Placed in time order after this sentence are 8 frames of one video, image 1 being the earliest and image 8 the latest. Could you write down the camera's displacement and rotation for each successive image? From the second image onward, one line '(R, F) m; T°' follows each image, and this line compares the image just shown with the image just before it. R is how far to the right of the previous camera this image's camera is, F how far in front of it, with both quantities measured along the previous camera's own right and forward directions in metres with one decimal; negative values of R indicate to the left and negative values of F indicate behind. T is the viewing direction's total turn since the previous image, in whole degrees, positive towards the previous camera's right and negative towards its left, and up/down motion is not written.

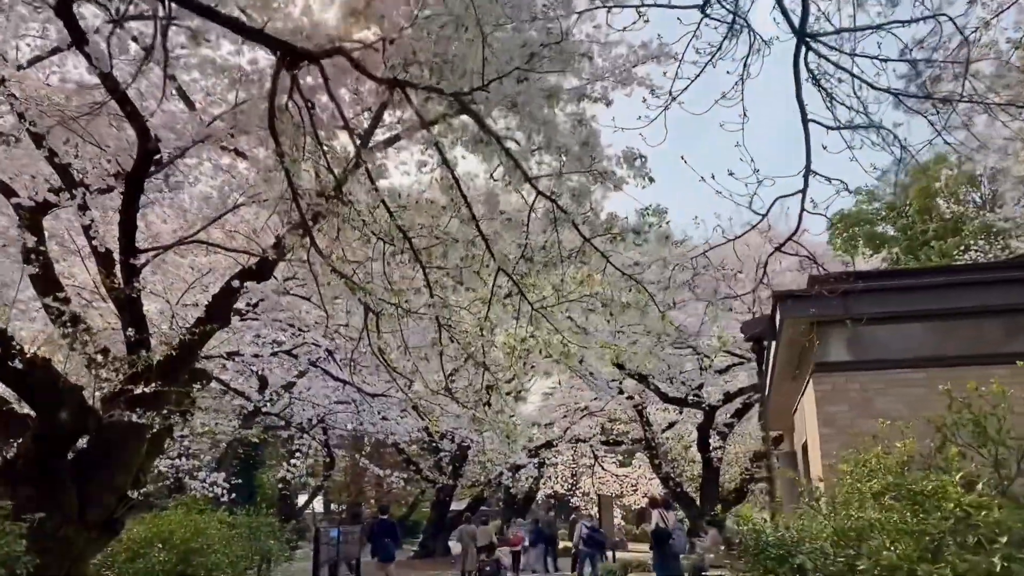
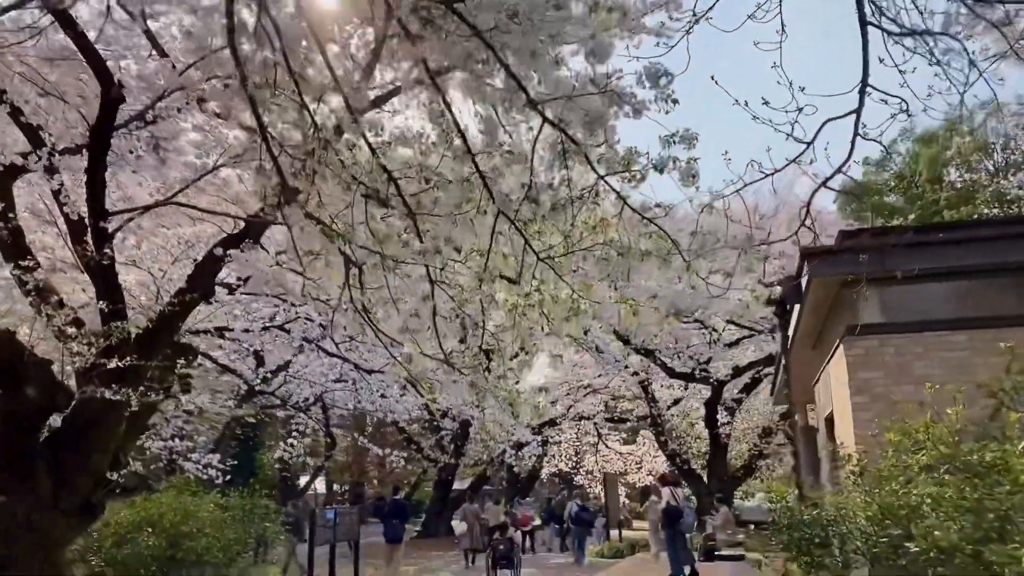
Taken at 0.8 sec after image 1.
(0.0, +0.5) m; 0°
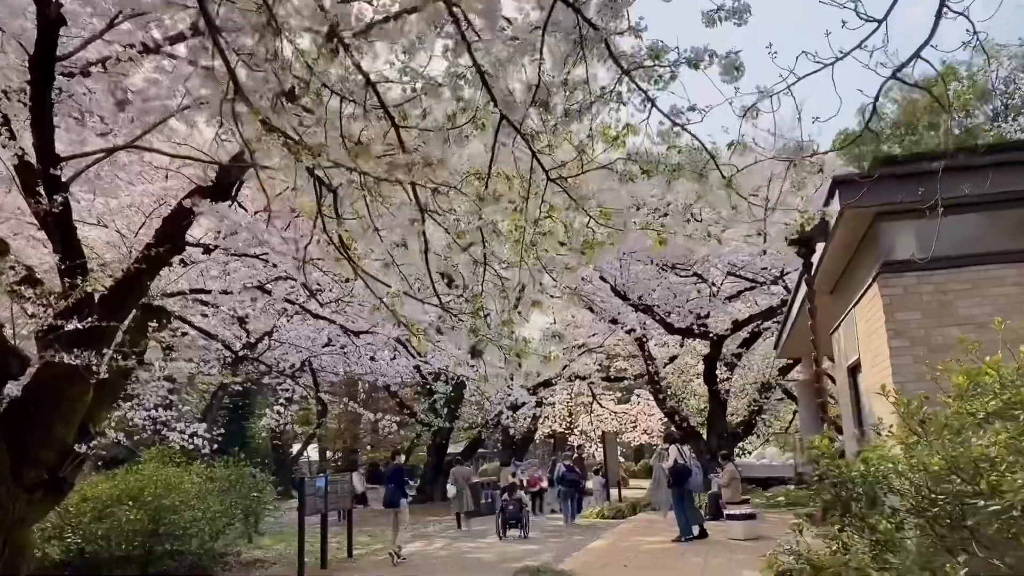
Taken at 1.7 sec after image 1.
(-0.1, +0.5) m; +1°
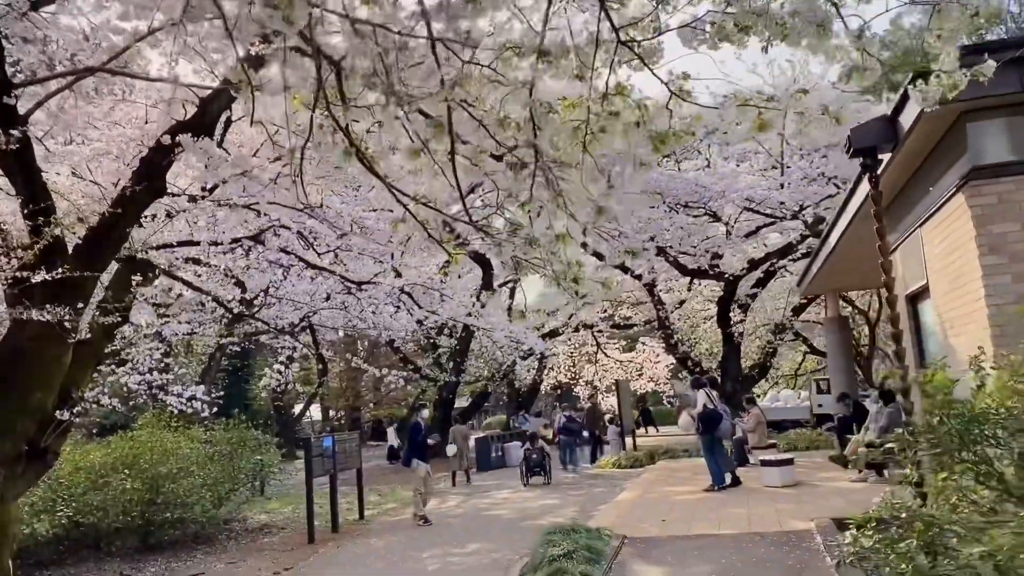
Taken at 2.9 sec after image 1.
(-0.2, +0.6) m; 0°
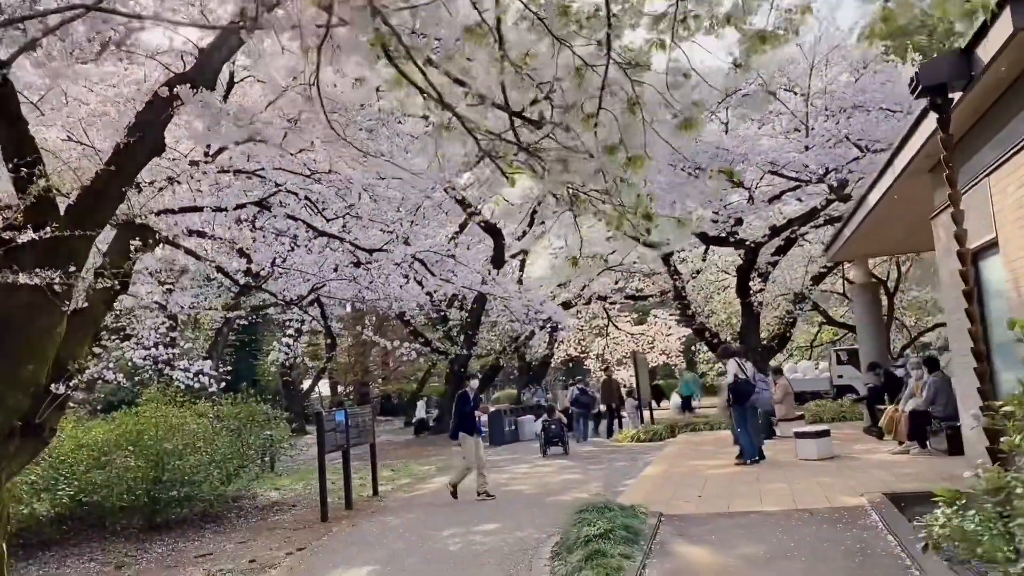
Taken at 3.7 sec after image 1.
(-0.1, +0.4) m; 0°
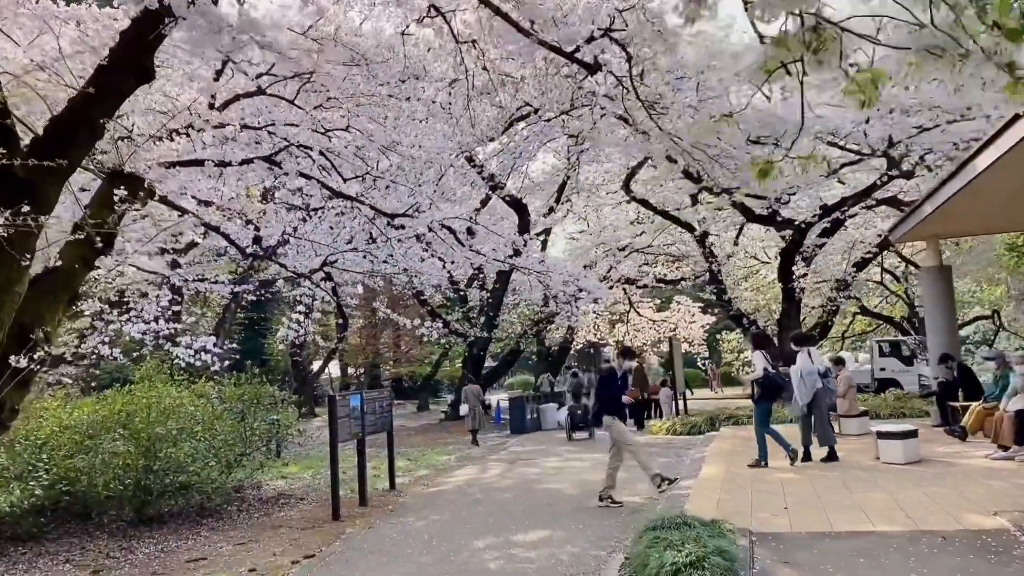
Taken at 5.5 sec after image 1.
(-0.3, +1.0) m; -1°
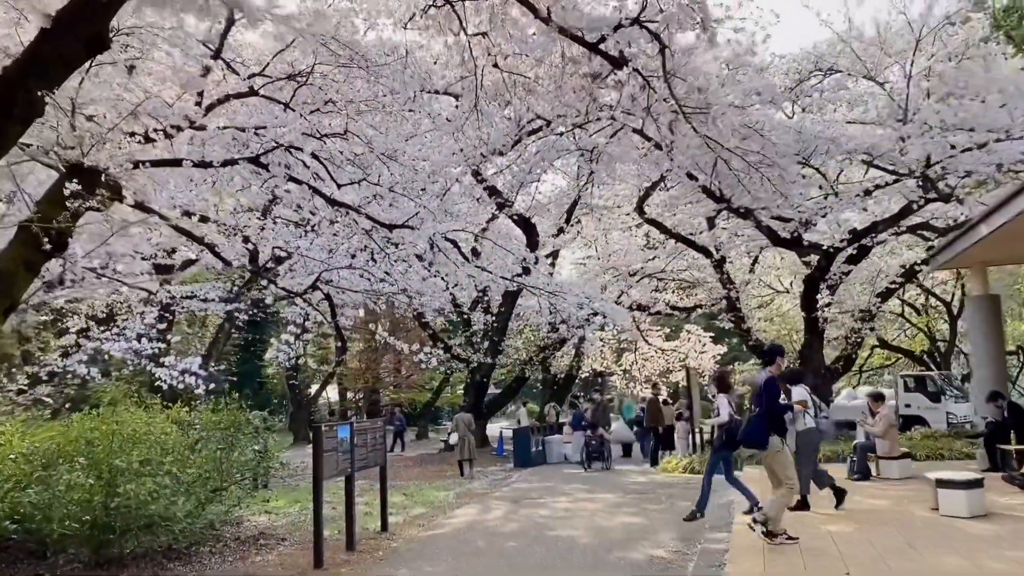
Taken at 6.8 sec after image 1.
(-0.1, +0.8) m; 0°
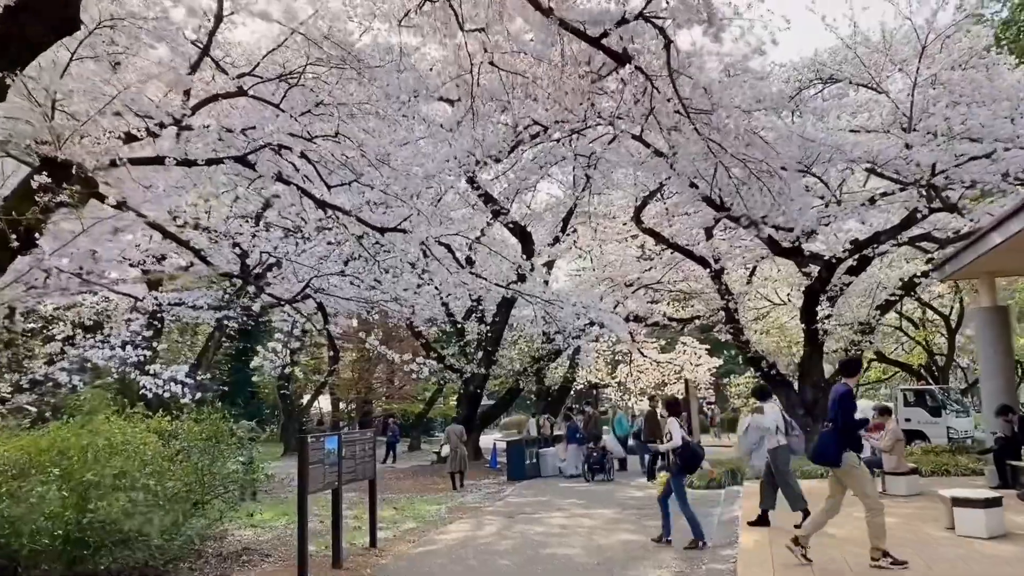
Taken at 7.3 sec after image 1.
(0.0, +0.3) m; 0°
